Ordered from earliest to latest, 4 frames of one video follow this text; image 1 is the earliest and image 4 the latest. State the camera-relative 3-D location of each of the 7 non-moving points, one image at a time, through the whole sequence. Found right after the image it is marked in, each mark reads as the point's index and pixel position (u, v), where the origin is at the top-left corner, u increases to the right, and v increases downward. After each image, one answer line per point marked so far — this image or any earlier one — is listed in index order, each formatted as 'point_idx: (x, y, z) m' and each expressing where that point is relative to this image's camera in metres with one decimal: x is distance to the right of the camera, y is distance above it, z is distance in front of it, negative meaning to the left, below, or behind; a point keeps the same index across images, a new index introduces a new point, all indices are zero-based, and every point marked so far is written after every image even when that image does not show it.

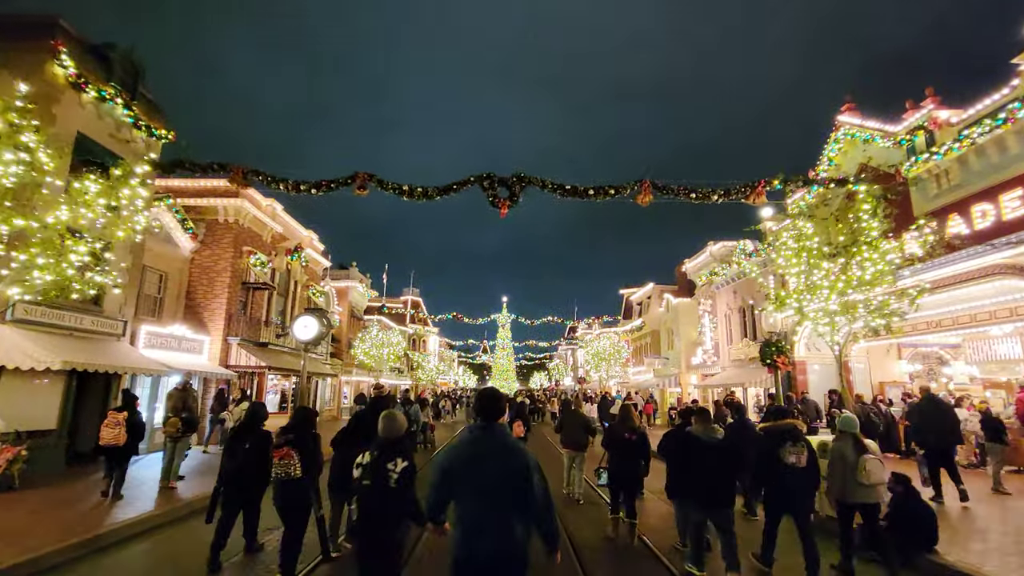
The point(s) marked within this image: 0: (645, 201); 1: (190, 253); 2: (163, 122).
0: (+4.0, +2.7, +14.8) m
1: (-12.1, +1.3, +18.3) m
2: (-10.9, +5.2, +15.3) m
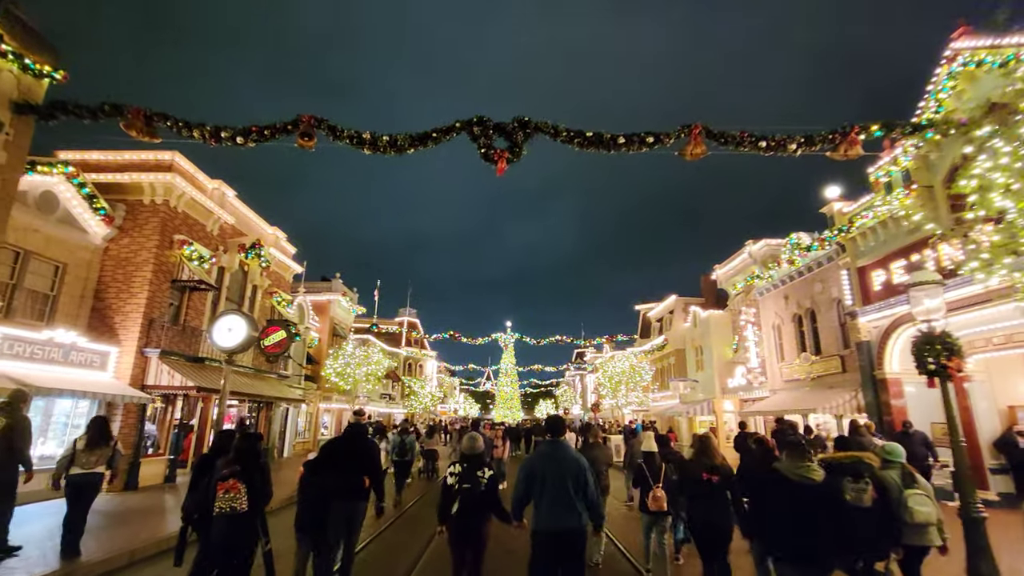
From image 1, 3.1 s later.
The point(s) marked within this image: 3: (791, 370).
0: (+4.1, +3.0, +10.8) m
1: (-12.0, +1.4, +14.3) m
2: (-10.9, +5.5, +11.5) m
3: (+10.9, -3.2, +19.1) m
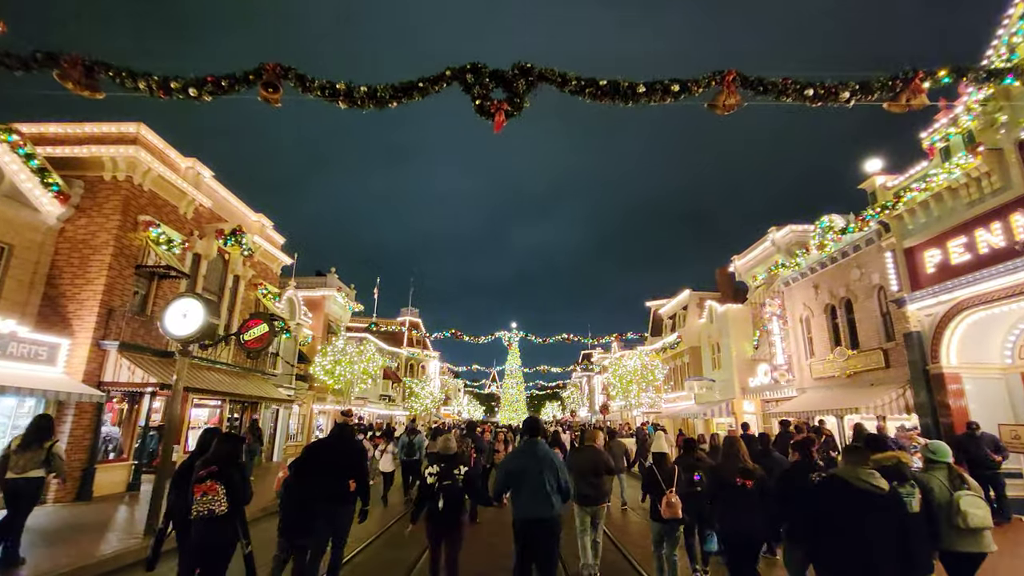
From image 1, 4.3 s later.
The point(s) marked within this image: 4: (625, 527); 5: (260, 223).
0: (+4.1, +3.4, +9.1) m
1: (-12.0, +1.8, +12.8) m
2: (-10.9, +5.9, +10.1) m
3: (+11.0, -2.8, +17.3) m
4: (+3.1, -6.5, +13.2) m
5: (-10.2, +2.6, +19.8) m
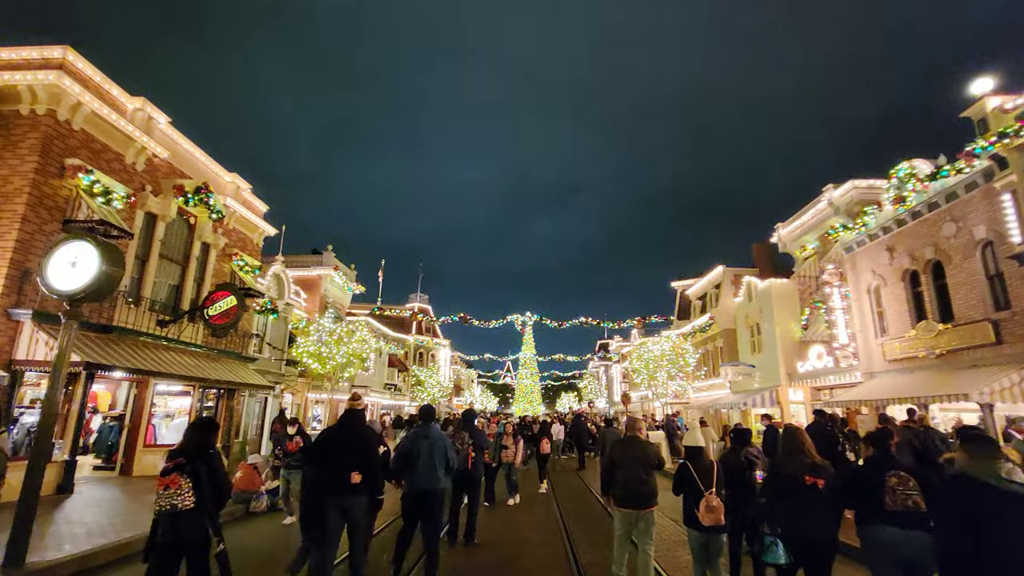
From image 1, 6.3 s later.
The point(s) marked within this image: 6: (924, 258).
0: (+4.1, +4.4, +6.2) m
1: (-11.8, +2.7, +10.4) m
2: (-10.8, +6.8, +7.5) m
3: (+11.4, -1.7, +14.3) m
4: (+3.3, -5.5, +10.5) m
5: (-9.8, +3.7, +17.3) m
6: (+11.5, +0.7, +13.6) m
